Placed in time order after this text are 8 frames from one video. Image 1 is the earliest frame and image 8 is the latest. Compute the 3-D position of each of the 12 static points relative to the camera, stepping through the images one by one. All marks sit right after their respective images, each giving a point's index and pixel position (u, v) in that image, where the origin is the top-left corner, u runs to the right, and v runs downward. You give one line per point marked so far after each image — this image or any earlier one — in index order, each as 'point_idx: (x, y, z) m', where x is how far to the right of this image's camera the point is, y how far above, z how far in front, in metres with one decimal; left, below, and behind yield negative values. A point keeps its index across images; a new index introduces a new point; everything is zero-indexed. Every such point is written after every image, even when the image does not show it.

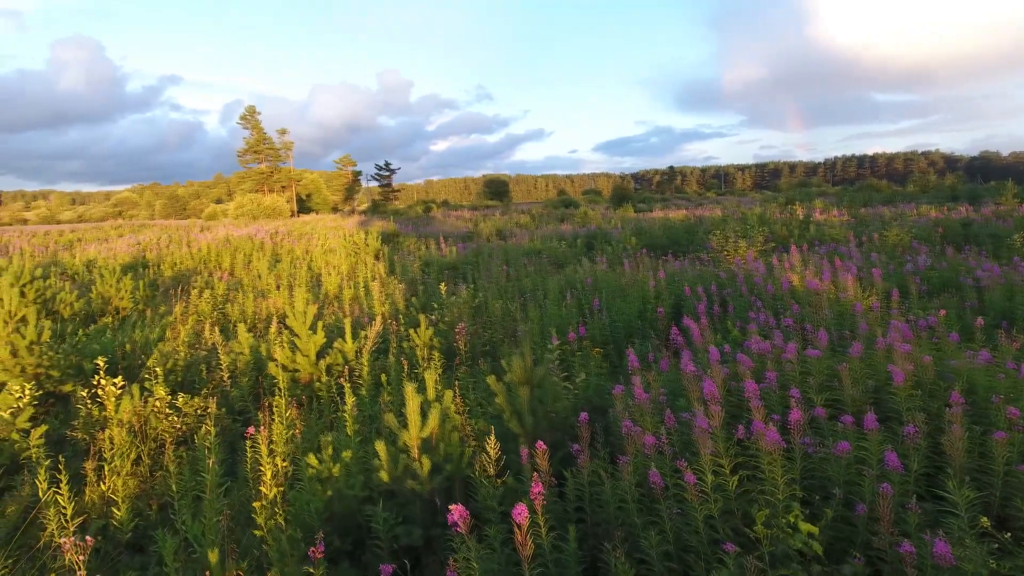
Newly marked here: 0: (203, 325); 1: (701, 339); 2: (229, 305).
0: (-2.9, -0.4, +6.1) m
1: (+1.0, -0.3, +3.3) m
2: (-3.1, -0.2, +7.0) m
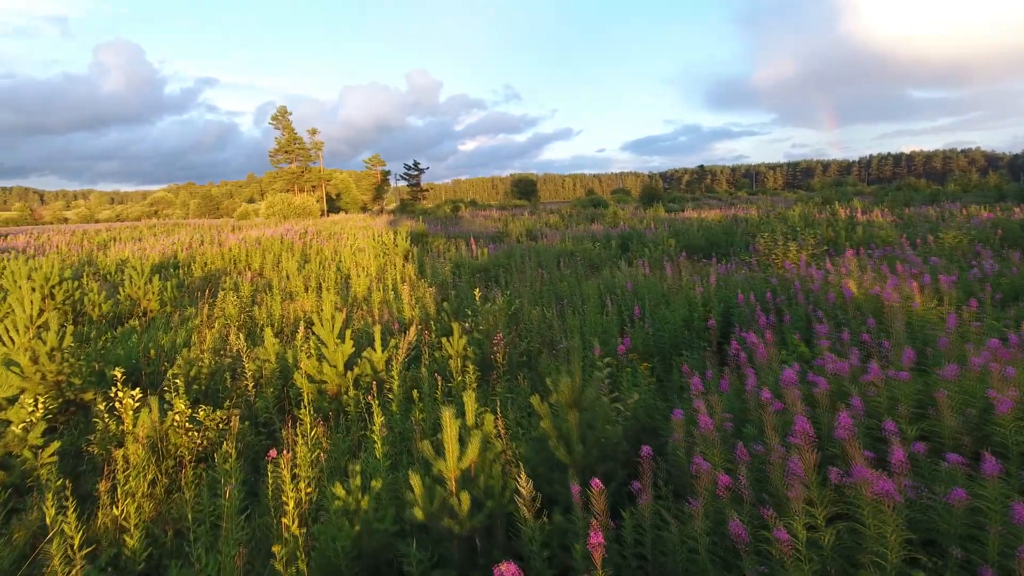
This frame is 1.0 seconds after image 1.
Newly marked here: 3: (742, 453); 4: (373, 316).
0: (-2.6, -0.4, +5.9) m
1: (+1.2, -0.3, +3.0) m
2: (-2.7, -0.2, +6.9) m
3: (+0.7, -0.5, +2.1) m
4: (-1.3, -0.3, +6.2) m
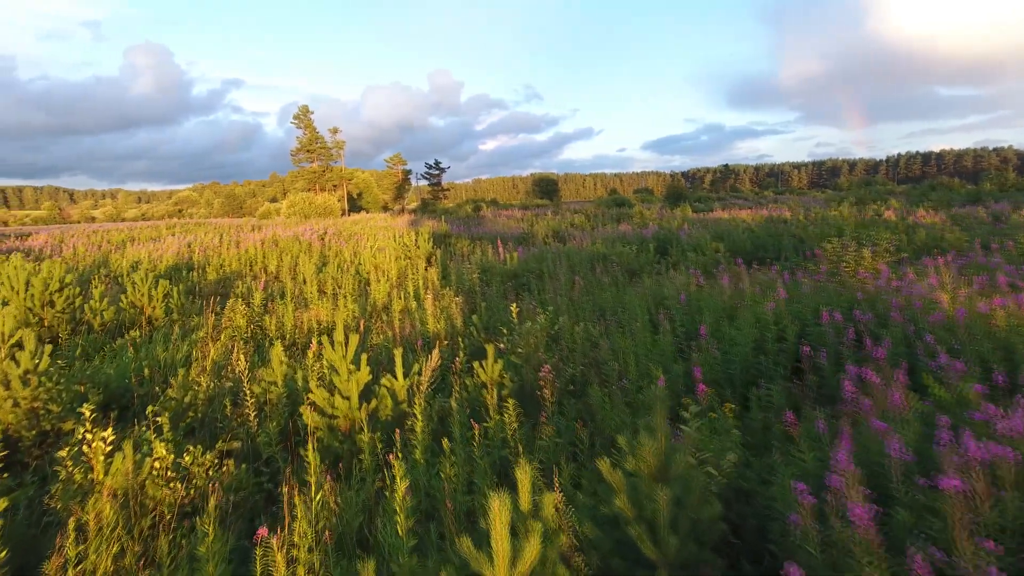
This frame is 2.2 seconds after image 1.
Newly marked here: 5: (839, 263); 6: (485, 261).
0: (-2.3, -0.5, +5.4) m
1: (+1.4, -0.4, +2.3) m
2: (-2.4, -0.3, +6.3) m
3: (+0.9, -0.6, +1.4) m
4: (-1.0, -0.4, +5.6) m
5: (+2.9, +0.2, +5.6) m
6: (-0.3, +0.4, +8.6) m
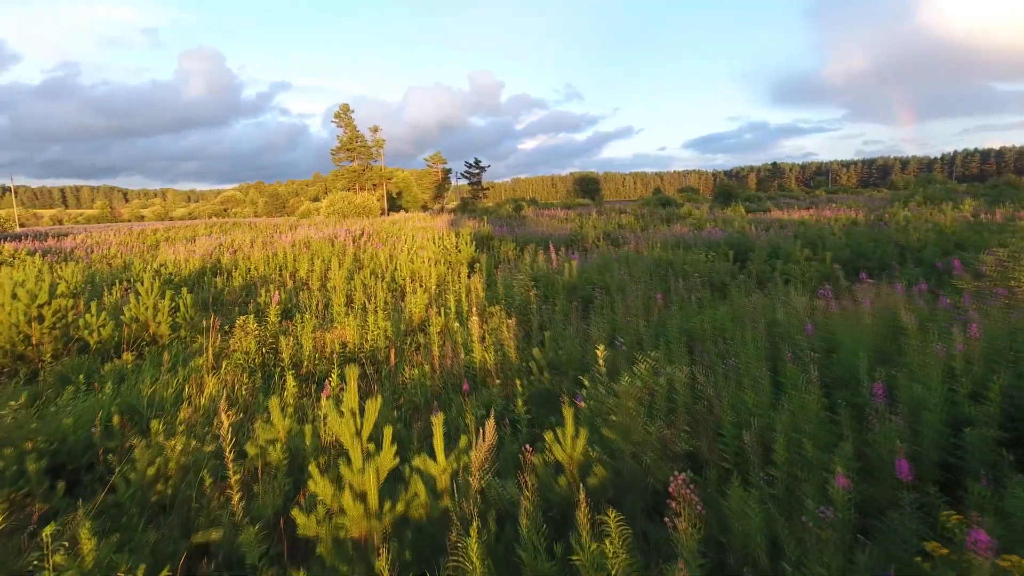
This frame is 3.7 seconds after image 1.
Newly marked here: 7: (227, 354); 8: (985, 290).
0: (-1.8, -0.6, +4.4) m
1: (+1.6, -0.6, +1.1) m
2: (-1.9, -0.4, +5.3) m
3: (+1.1, -0.8, +0.2) m
4: (-0.5, -0.6, +4.5) m
5: (+3.3, 0.0, +4.3) m
6: (+0.3, +0.2, +7.5) m
7: (-2.2, -0.5, +5.0) m
8: (+3.2, 0.0, +4.3) m
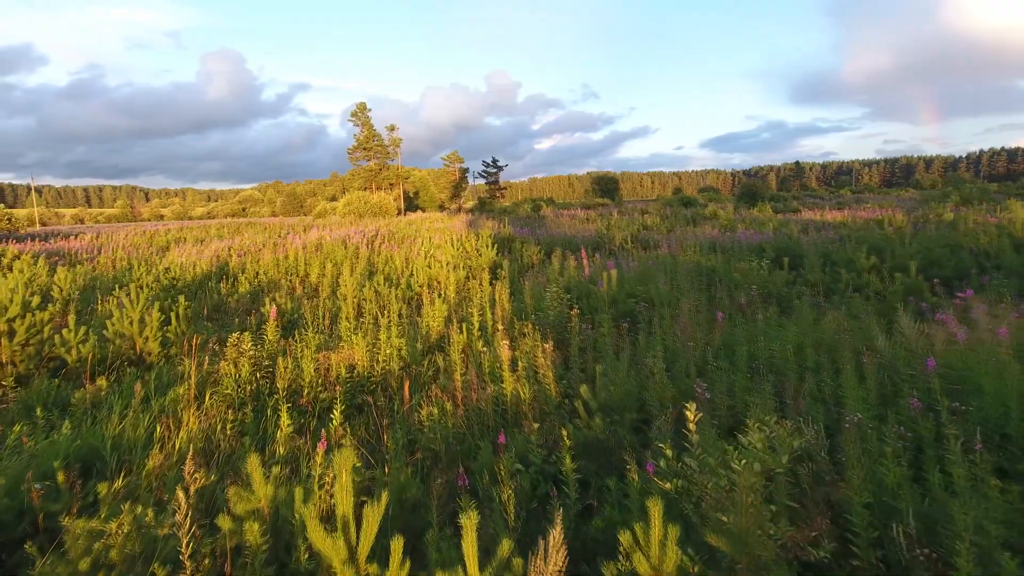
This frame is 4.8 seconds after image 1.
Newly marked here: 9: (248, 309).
0: (-1.6, -0.7, +3.7) m
1: (+1.8, -0.7, +0.3) m
2: (-1.6, -0.5, +4.6) m
3: (+1.2, -0.9, -0.5) m
4: (-0.3, -0.7, +3.8) m
5: (+3.5, -0.1, +3.5) m
6: (+0.6, +0.1, +6.7) m
7: (-2.0, -0.6, +4.3) m
8: (+3.4, -0.1, +3.4) m
9: (-3.1, -0.2, +7.5) m
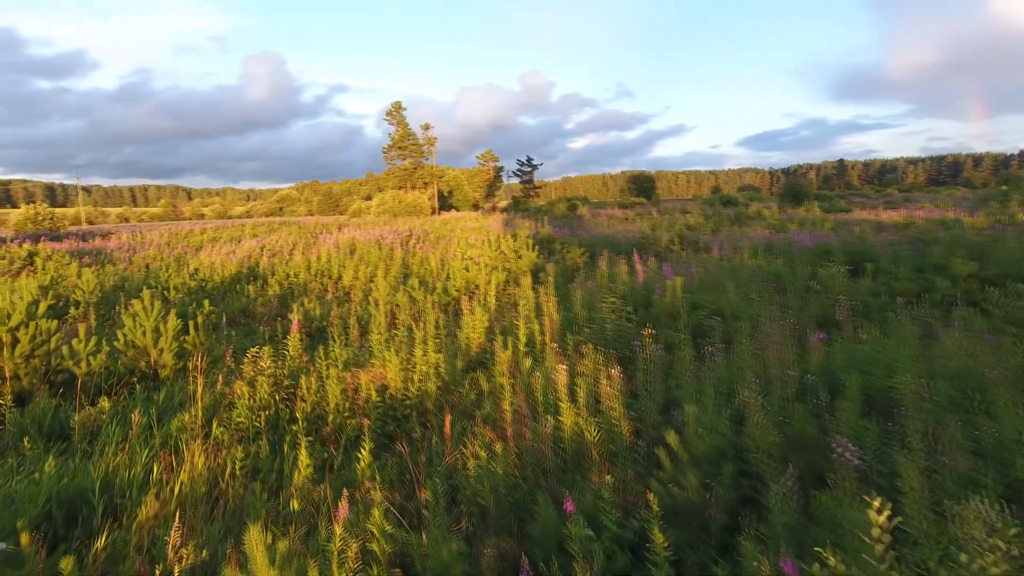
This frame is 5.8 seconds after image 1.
0: (-1.3, -0.8, +3.1) m
1: (+1.9, -0.8, -0.4) m
2: (-1.3, -0.6, +4.1) m
3: (+1.3, -1.0, -1.2) m
4: (0.0, -0.7, +3.2) m
5: (+3.8, -0.2, +2.7) m
6: (+1.0, 0.0, +6.0) m
7: (-1.6, -0.7, +3.8) m
8: (+3.6, -0.2, +2.6) m
9: (-2.6, -0.3, +7.0) m
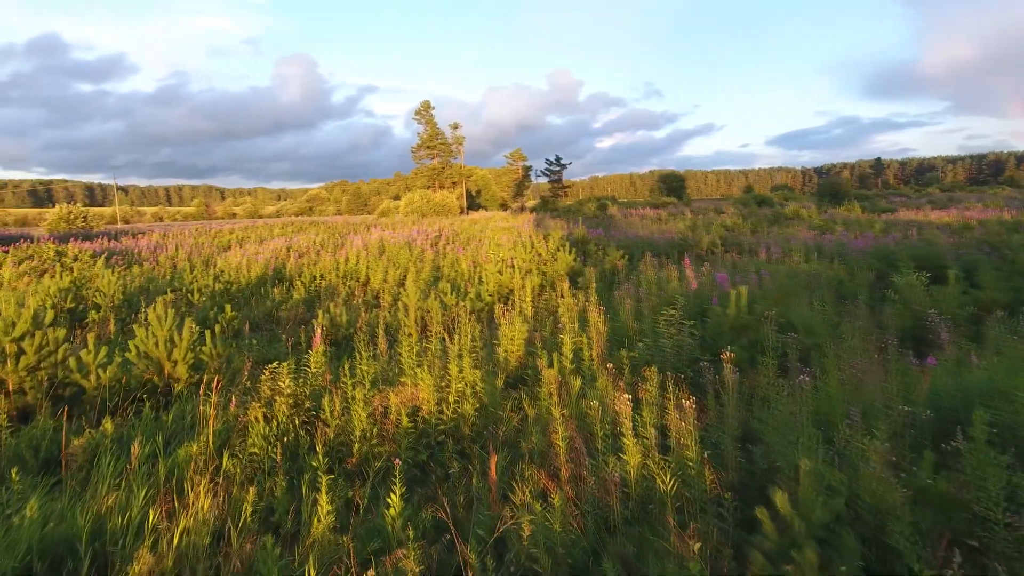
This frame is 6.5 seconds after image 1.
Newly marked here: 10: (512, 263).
0: (-1.1, -0.8, +2.7) m
1: (+2.0, -0.9, -1.0) m
2: (-1.0, -0.6, +3.6) m
3: (+1.4, -1.1, -1.7) m
4: (+0.2, -0.8, +2.7) m
5: (+4.0, -0.3, +2.1) m
6: (+1.4, 0.0, +5.5) m
7: (-1.4, -0.7, +3.3) m
8: (+3.9, -0.3, +2.0) m
9: (-2.2, -0.3, +6.6) m
10: (0.0, +0.3, +8.6) m
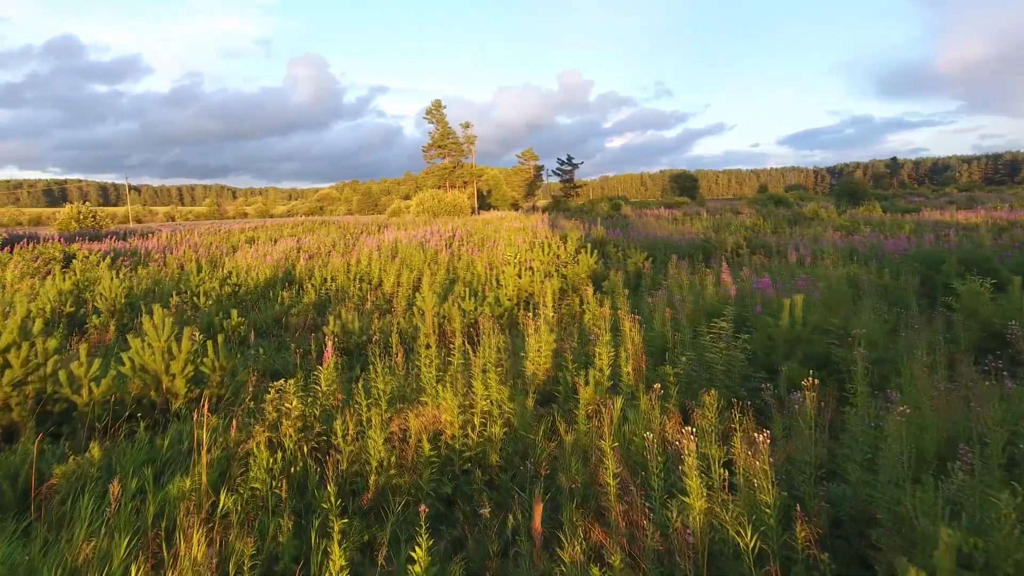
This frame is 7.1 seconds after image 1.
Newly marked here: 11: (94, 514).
0: (-0.9, -0.9, +2.3) m
1: (+2.1, -0.9, -1.4) m
2: (-0.8, -0.7, +3.3) m
3: (+1.5, -1.1, -2.2) m
4: (+0.4, -0.8, +2.3) m
5: (+4.2, -0.3, +1.6) m
6: (+1.6, -0.1, +5.1) m
7: (-1.2, -0.8, +3.0) m
8: (+4.0, -0.4, +1.6) m
9: (-2.0, -0.4, +6.2) m
10: (+0.2, +0.3, +8.2) m
11: (-1.6, -0.9, +2.4) m
